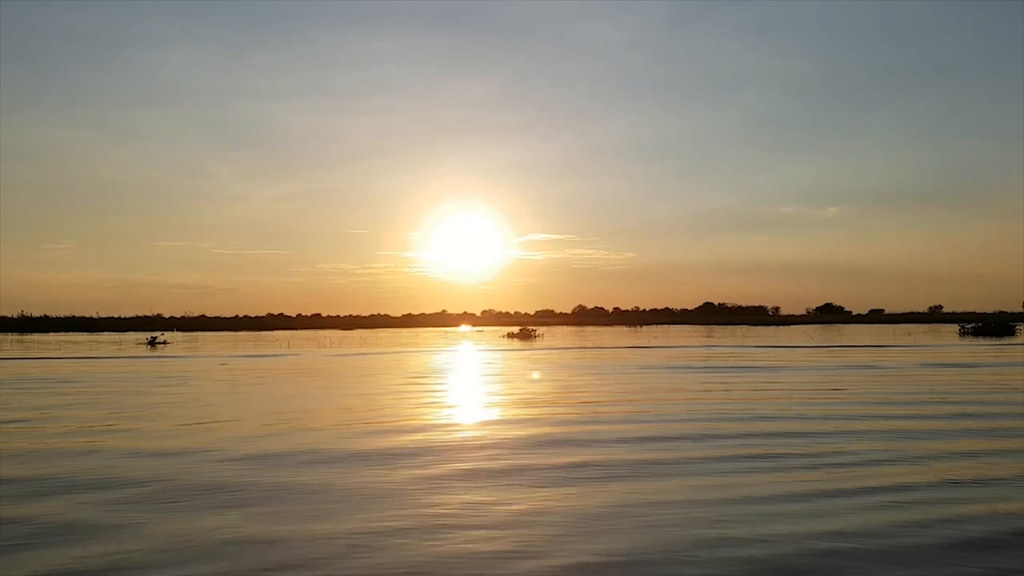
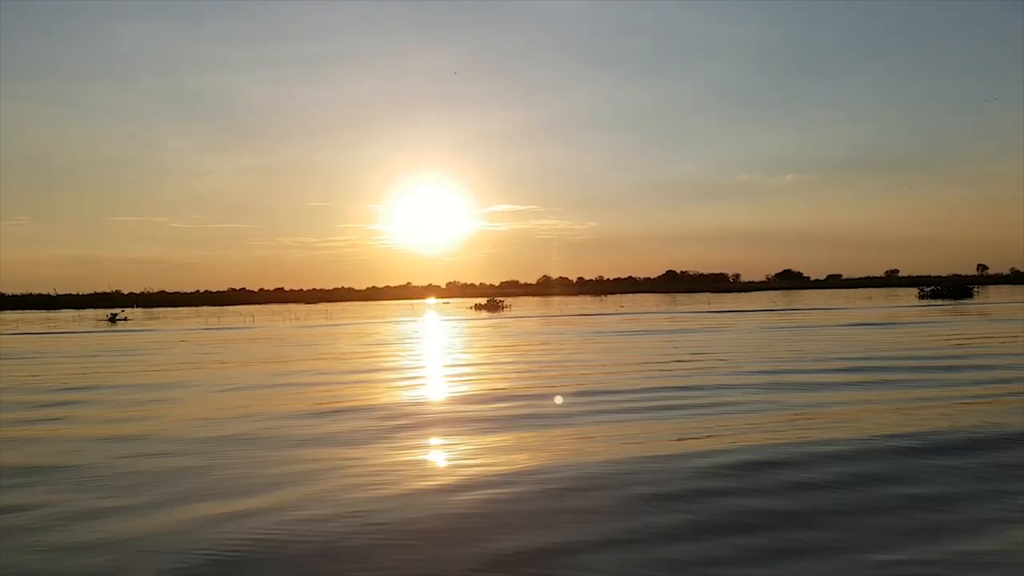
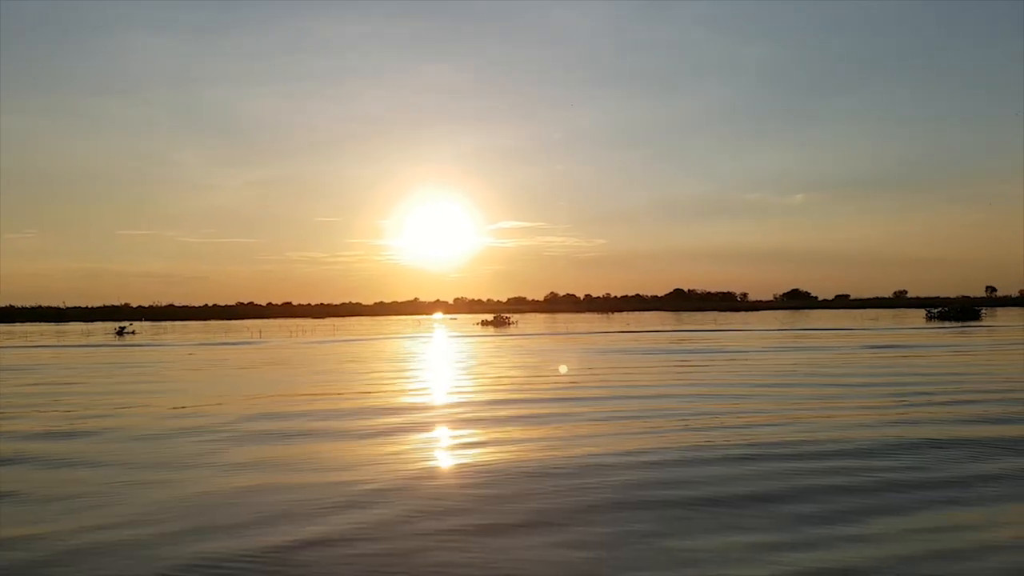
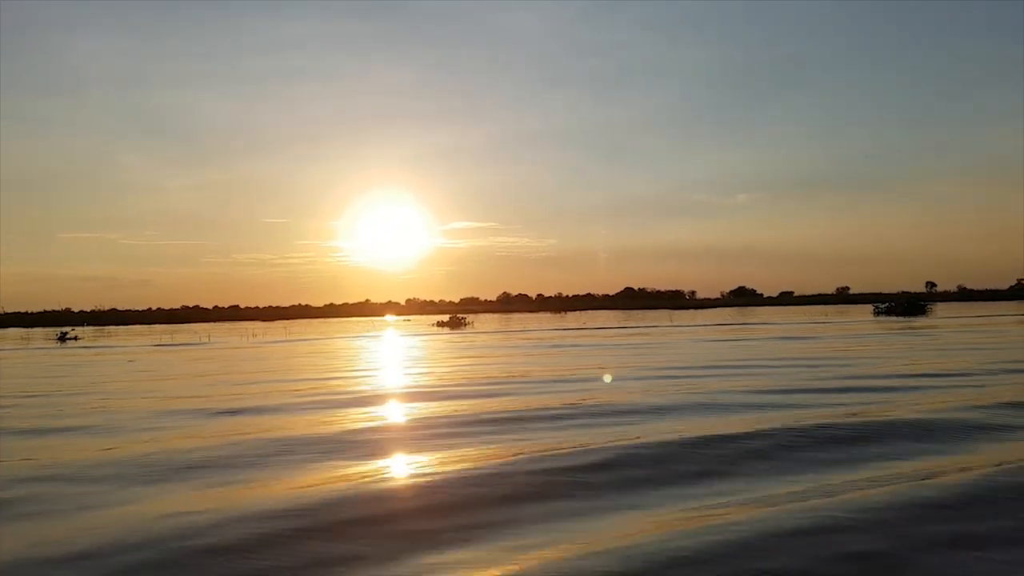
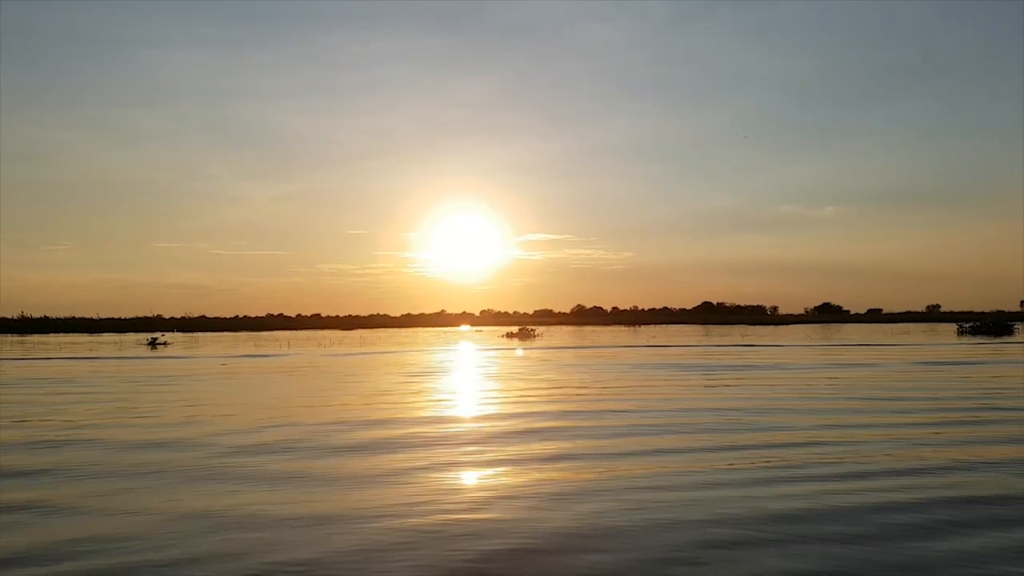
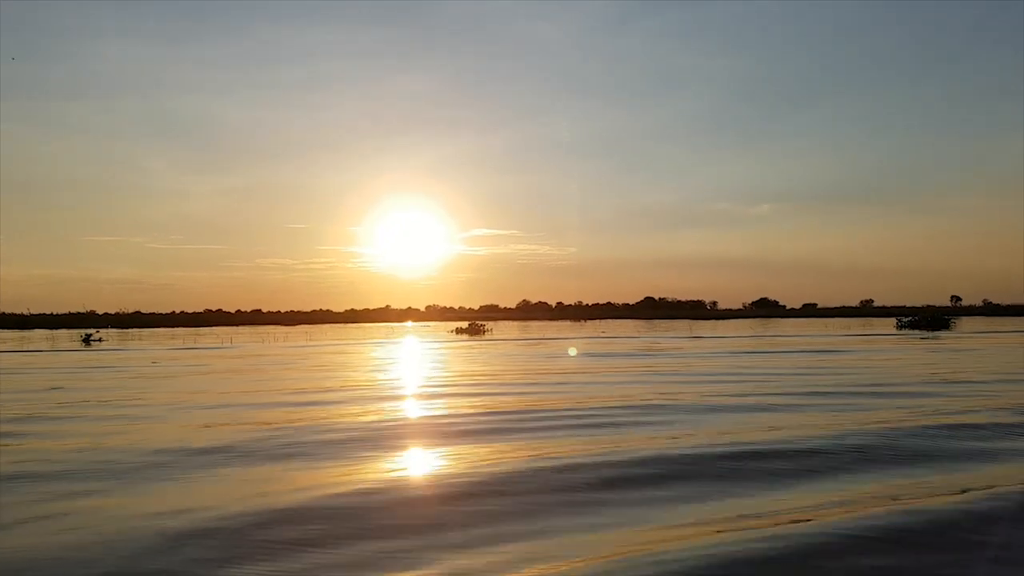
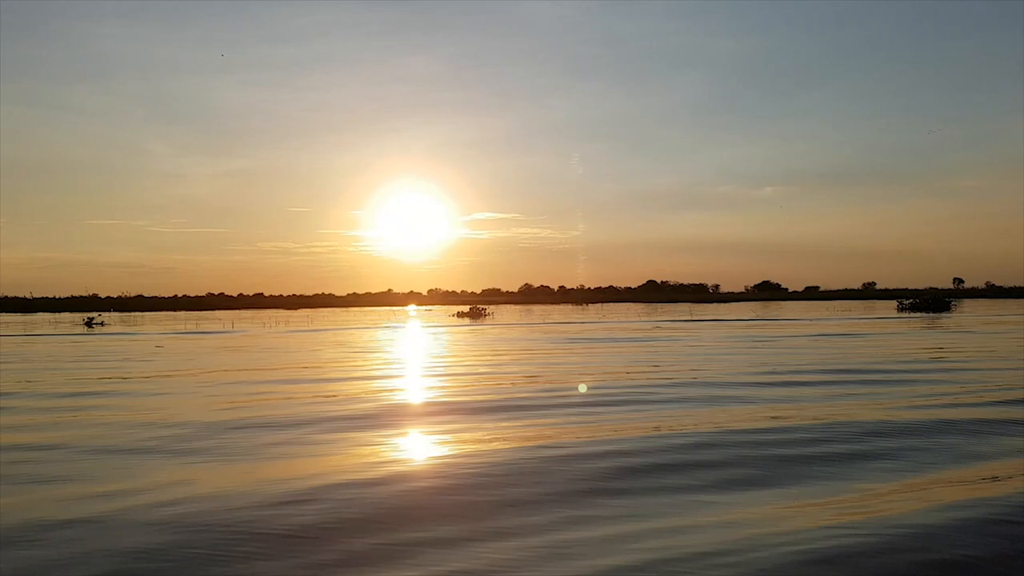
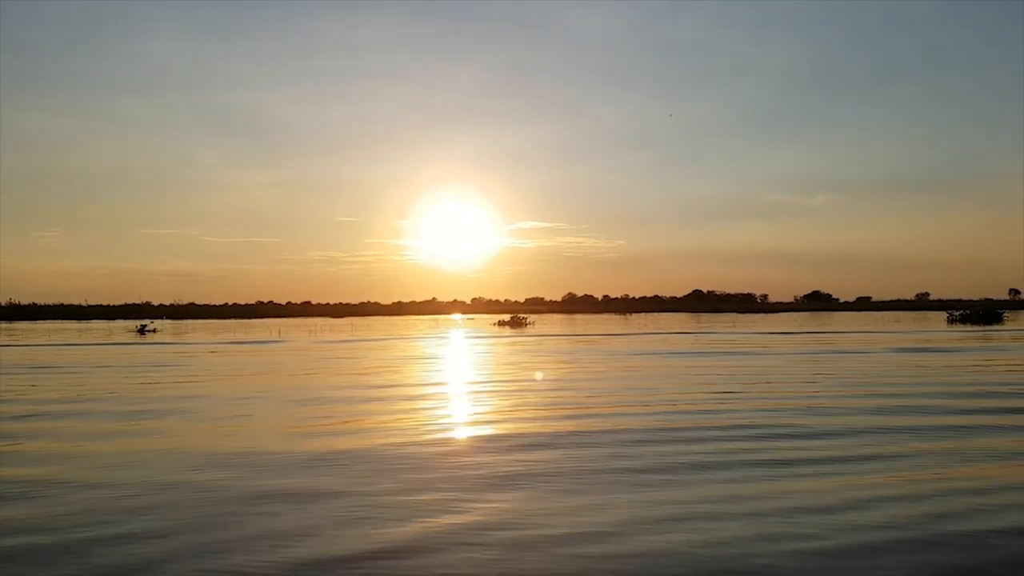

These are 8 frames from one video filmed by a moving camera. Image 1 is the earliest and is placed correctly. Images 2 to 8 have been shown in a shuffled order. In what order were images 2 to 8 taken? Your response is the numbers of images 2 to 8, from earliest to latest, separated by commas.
5, 8, 3, 2, 7, 6, 4
